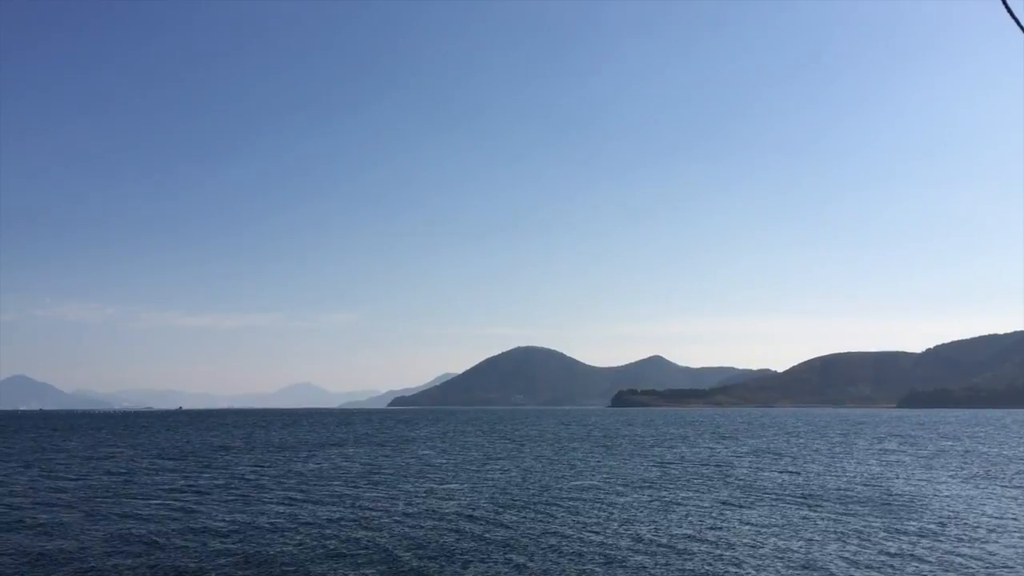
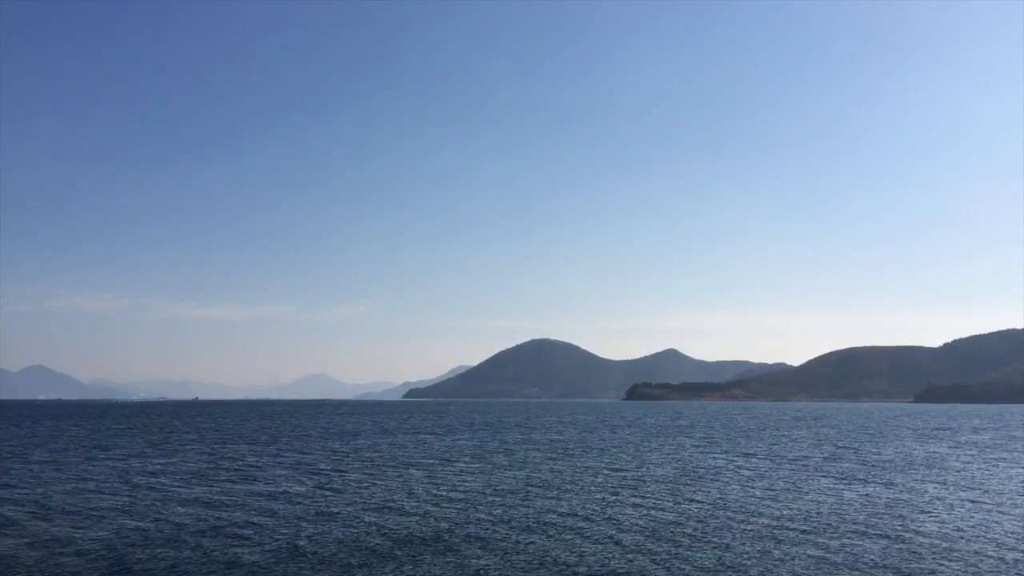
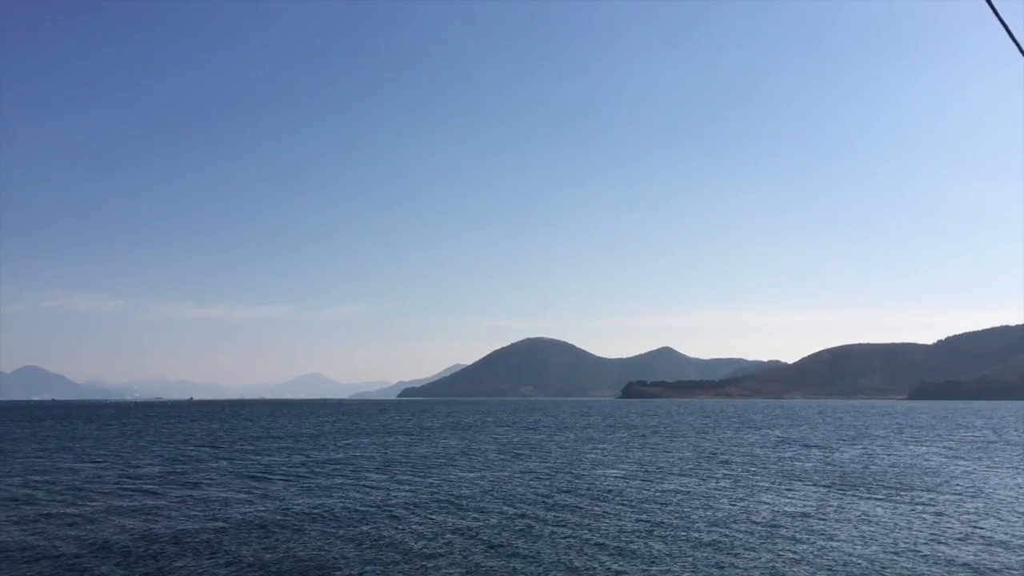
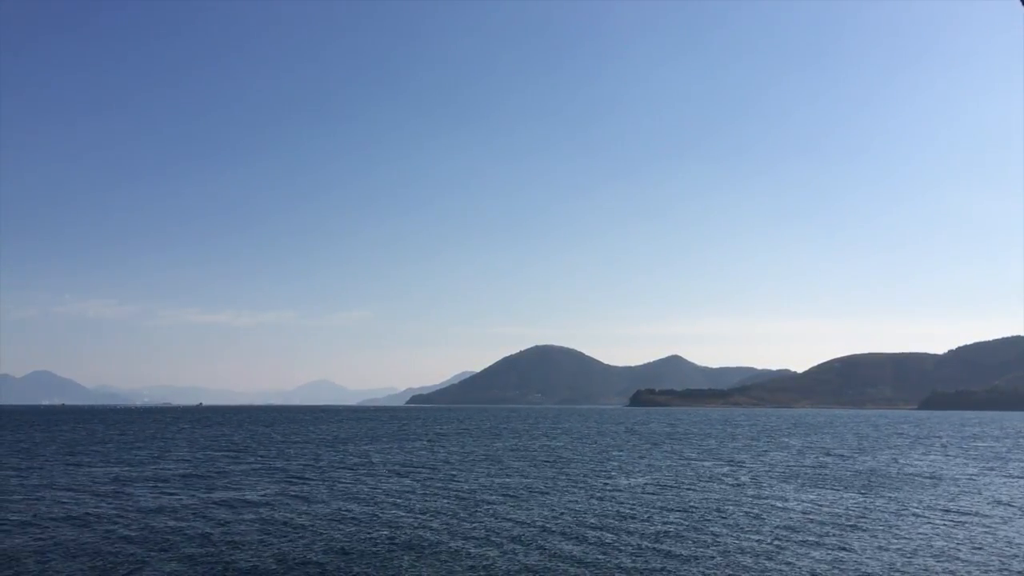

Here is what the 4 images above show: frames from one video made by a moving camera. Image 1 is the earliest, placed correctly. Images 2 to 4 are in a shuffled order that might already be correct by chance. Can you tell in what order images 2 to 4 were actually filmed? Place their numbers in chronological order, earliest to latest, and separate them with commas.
3, 4, 2
